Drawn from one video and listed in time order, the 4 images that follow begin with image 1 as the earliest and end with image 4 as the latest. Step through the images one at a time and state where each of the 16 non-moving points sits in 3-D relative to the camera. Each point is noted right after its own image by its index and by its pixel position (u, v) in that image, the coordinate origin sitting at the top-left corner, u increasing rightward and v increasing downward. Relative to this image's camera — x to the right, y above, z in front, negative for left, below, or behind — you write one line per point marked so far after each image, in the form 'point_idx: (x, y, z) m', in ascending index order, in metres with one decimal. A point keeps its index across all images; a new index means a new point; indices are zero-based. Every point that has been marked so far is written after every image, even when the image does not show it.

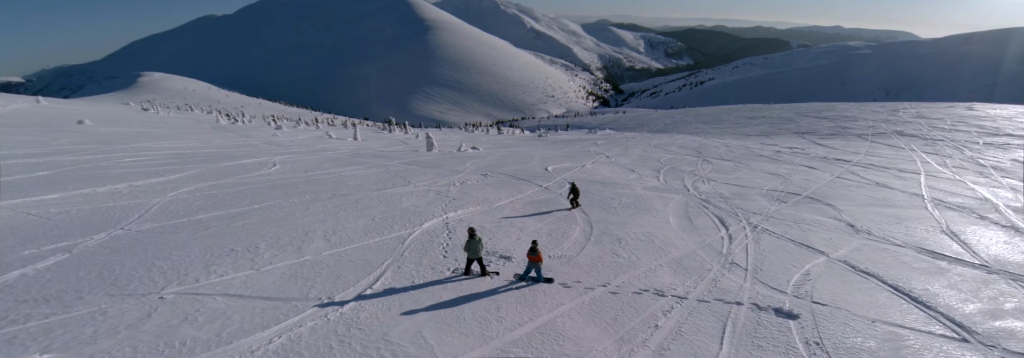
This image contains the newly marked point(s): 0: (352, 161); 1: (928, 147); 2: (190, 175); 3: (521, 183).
0: (-3.4, +0.4, +7.5) m
1: (+12.4, +1.0, +10.6) m
2: (-5.0, 0.0, +5.4) m
3: (+0.1, 0.0, +5.4) m
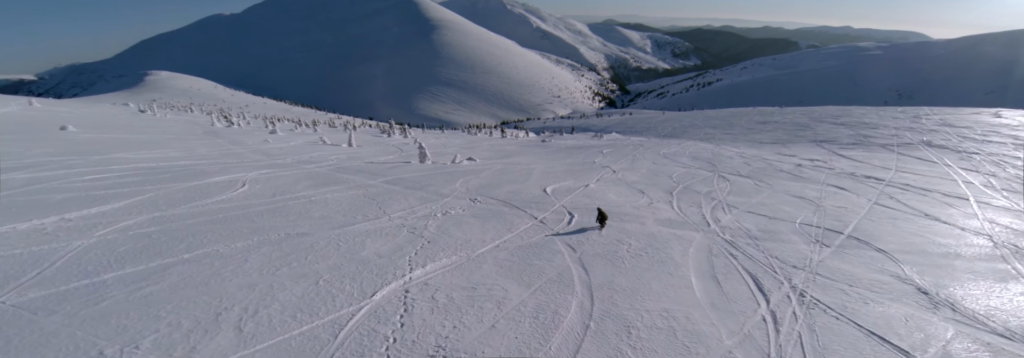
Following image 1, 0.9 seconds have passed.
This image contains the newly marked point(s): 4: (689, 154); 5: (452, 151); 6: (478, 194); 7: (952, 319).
0: (-3.5, 0.0, +6.8) m
1: (+12.3, +0.5, +9.7) m
2: (-5.1, -0.3, +4.8) m
3: (0.0, -0.4, +4.7) m
4: (+6.1, +0.9, +12.2) m
5: (-2.3, +1.1, +13.5) m
6: (-0.6, -0.2, +5.6) m
7: (+3.0, -0.9, +2.4) m
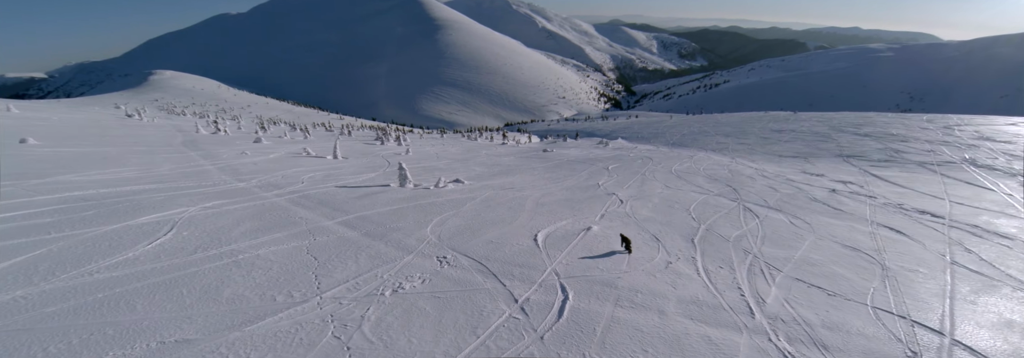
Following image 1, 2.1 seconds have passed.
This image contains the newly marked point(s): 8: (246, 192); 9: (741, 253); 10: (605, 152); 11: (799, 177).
0: (-3.7, -0.6, +5.8) m
1: (+12.2, -0.2, +8.5) m
2: (-5.3, -0.9, +3.8) m
3: (-0.2, -1.1, +3.6) m
4: (+5.9, +0.2, +11.0) m
5: (-2.5, +0.5, +12.4) m
6: (-0.8, -0.9, +4.5) m
7: (+2.7, -1.6, +1.2) m
8: (-5.6, -0.3, +7.5) m
9: (+3.0, -1.0, +4.7) m
10: (+4.6, +1.3, +17.7) m
11: (+8.3, 0.0, +10.3) m
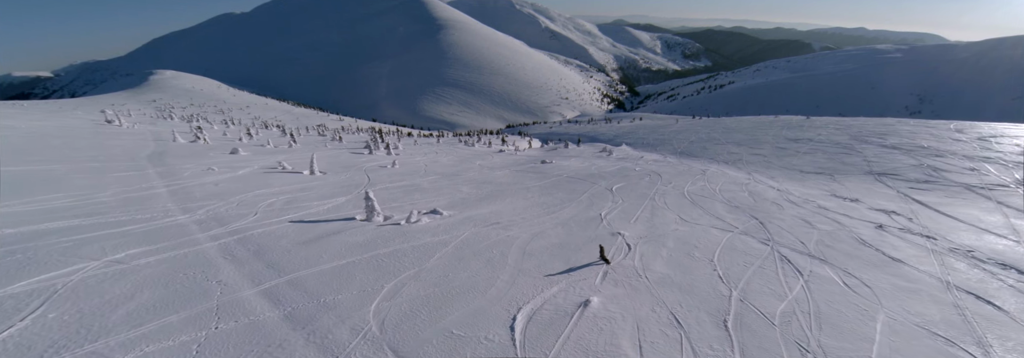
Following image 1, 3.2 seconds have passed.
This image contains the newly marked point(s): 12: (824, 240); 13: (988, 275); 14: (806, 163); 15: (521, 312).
0: (-4.0, -1.3, +4.6) m
1: (+11.9, -0.9, +7.1) m
2: (-5.6, -1.6, +2.6) m
3: (-0.5, -1.7, +2.3) m
4: (+5.7, -0.5, +9.7) m
5: (-2.7, -0.2, +11.1) m
6: (-1.1, -1.5, +3.3) m
7: (+2.3, -2.3, 0.0) m
8: (-5.9, -0.9, +6.3) m
9: (+2.7, -1.7, +3.5) m
10: (+4.4, +0.7, +16.4) m
11: (+8.1, -0.6, +9.0) m
12: (+5.6, -1.1, +6.3) m
13: (+6.9, -1.4, +5.1) m
14: (+11.7, +0.6, +14.2) m
15: (+0.1, -1.5, +3.9) m
